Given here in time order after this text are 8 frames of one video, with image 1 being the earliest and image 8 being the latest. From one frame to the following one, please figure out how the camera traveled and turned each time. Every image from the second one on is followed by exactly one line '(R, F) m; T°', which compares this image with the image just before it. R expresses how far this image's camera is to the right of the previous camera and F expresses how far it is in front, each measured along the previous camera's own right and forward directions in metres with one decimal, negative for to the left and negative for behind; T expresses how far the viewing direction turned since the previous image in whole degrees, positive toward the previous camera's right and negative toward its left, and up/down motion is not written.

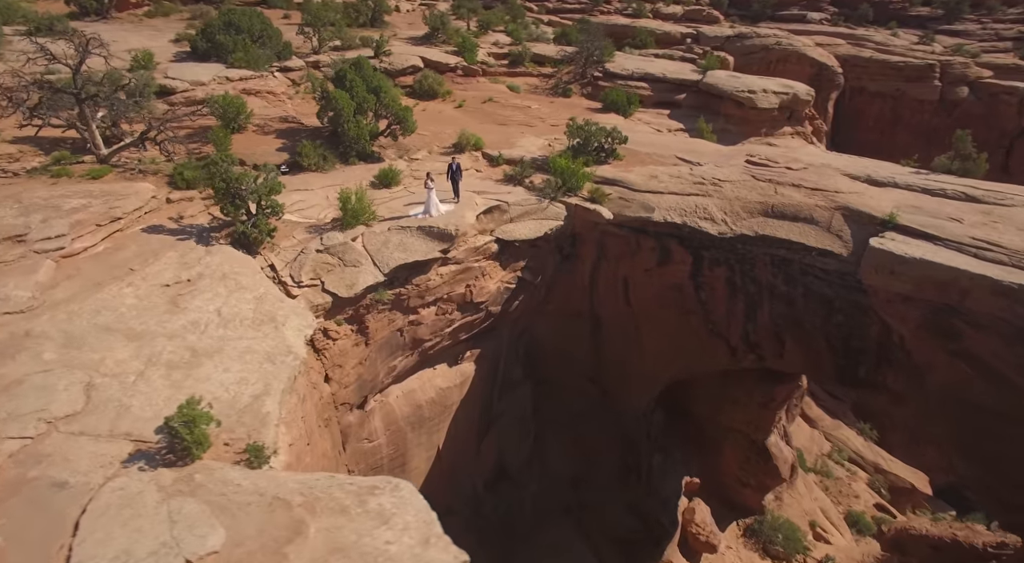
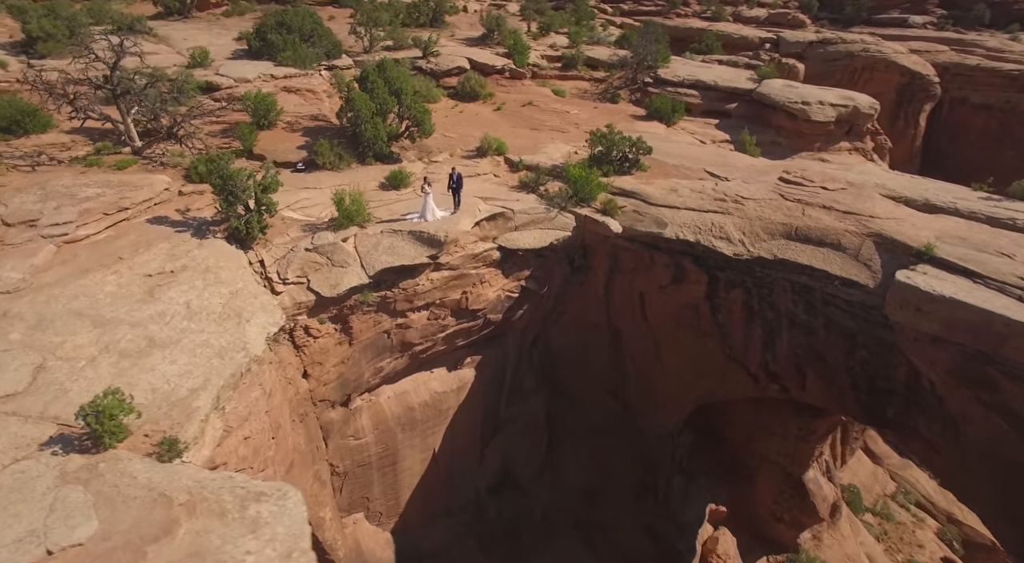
(+1.4, +0.2) m; -7°
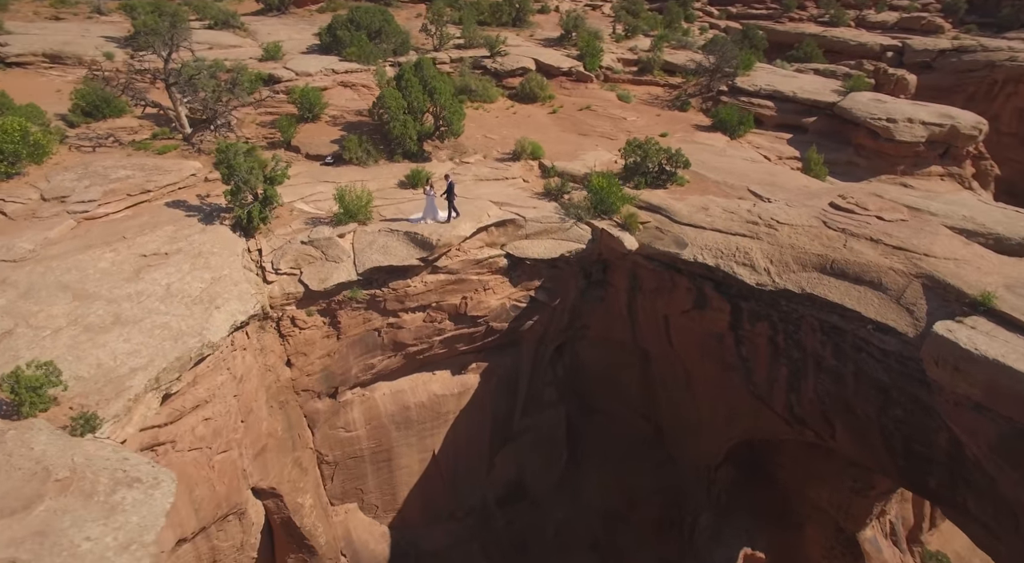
(+1.7, +0.4) m; -10°
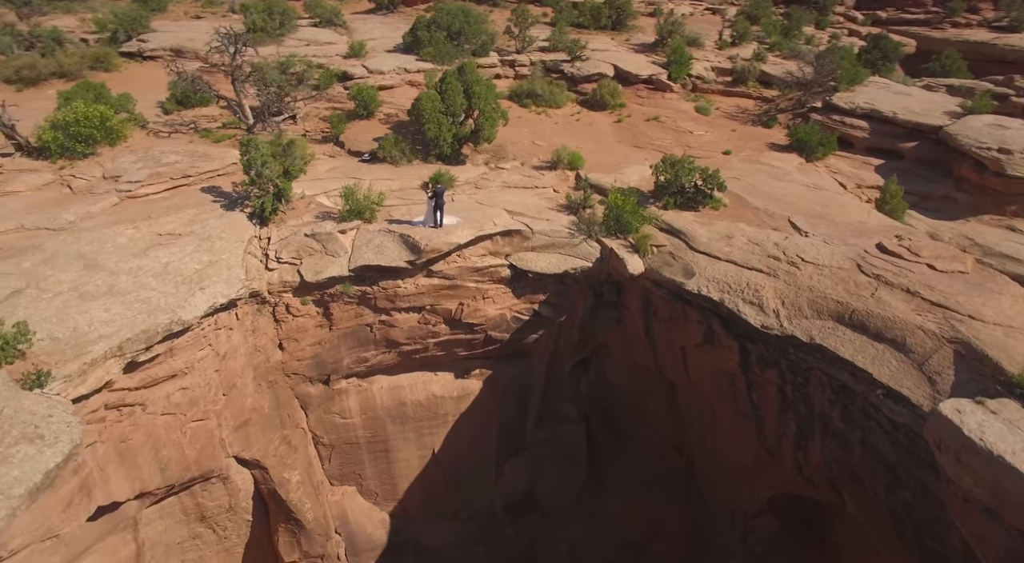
(+2.2, +0.4) m; -12°
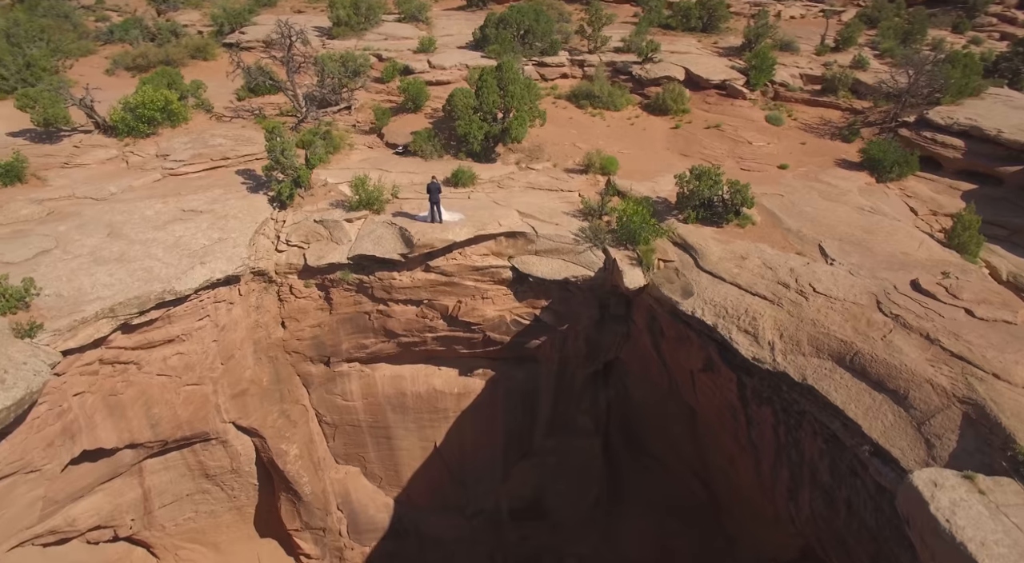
(+1.9, +0.3) m; -11°
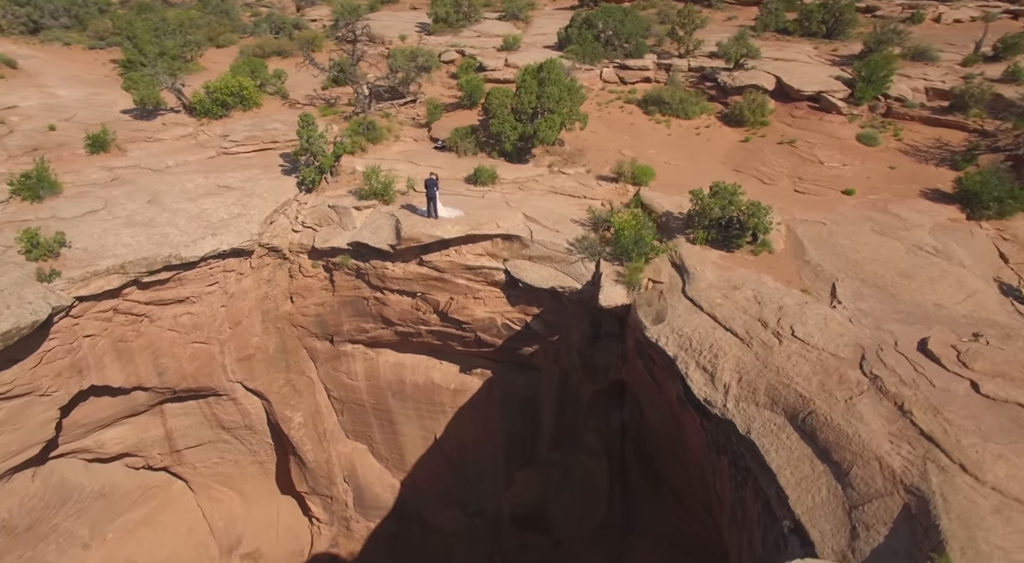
(+2.5, +0.5) m; -14°
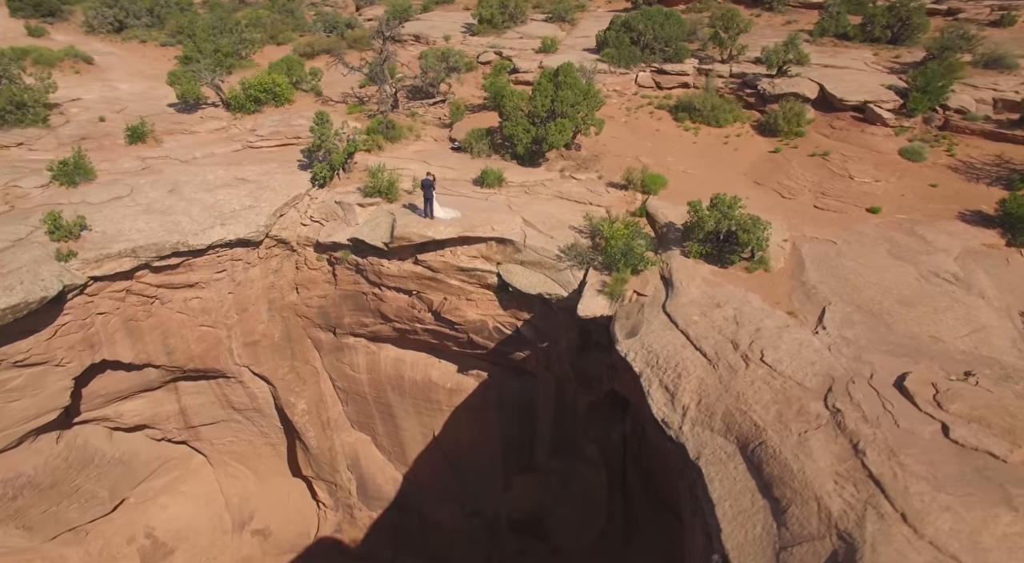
(+1.3, +0.1) m; -7°
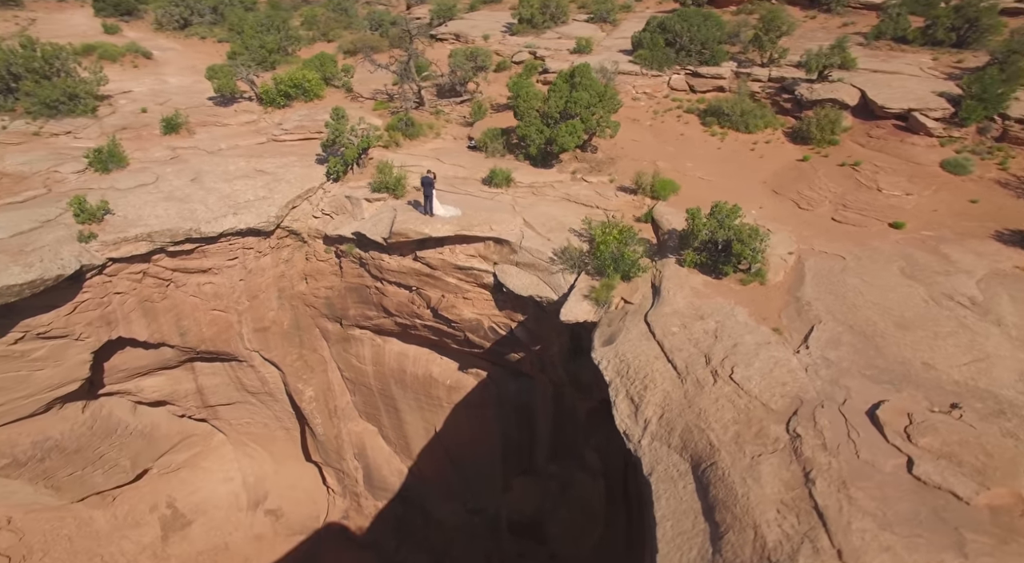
(+1.1, +0.1) m; -6°
